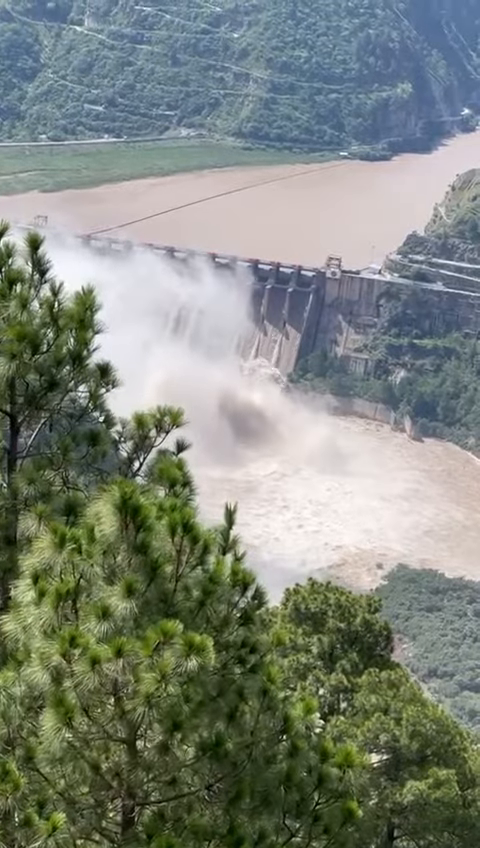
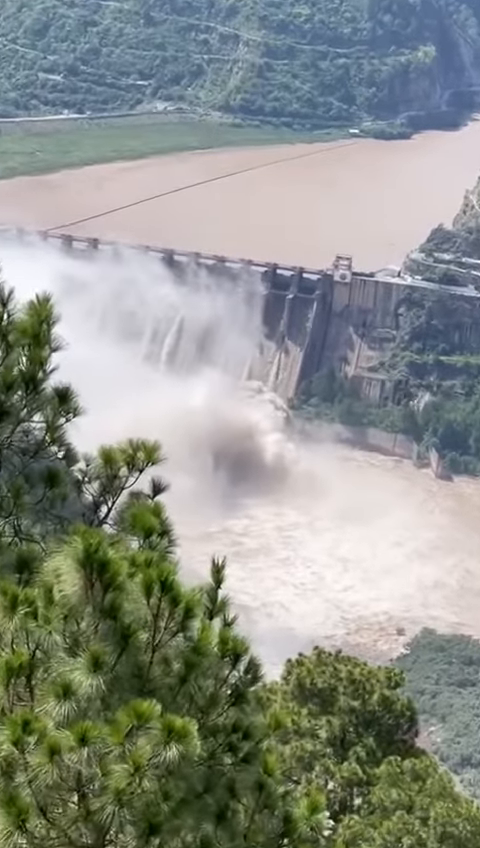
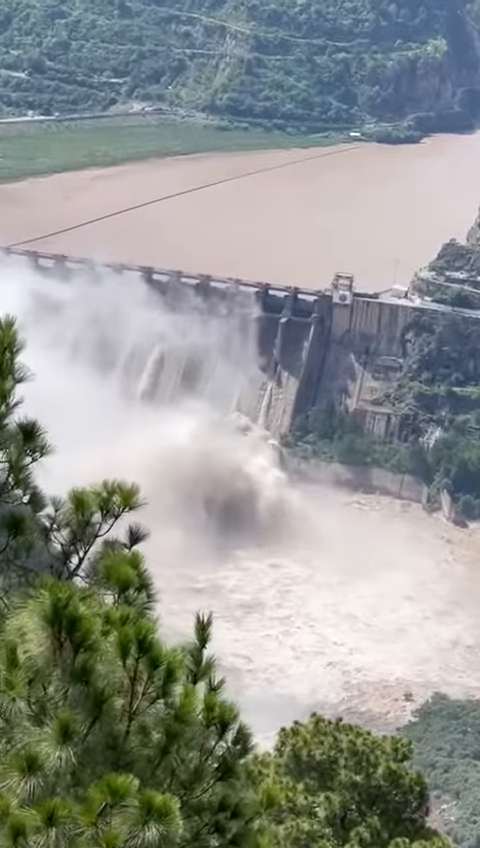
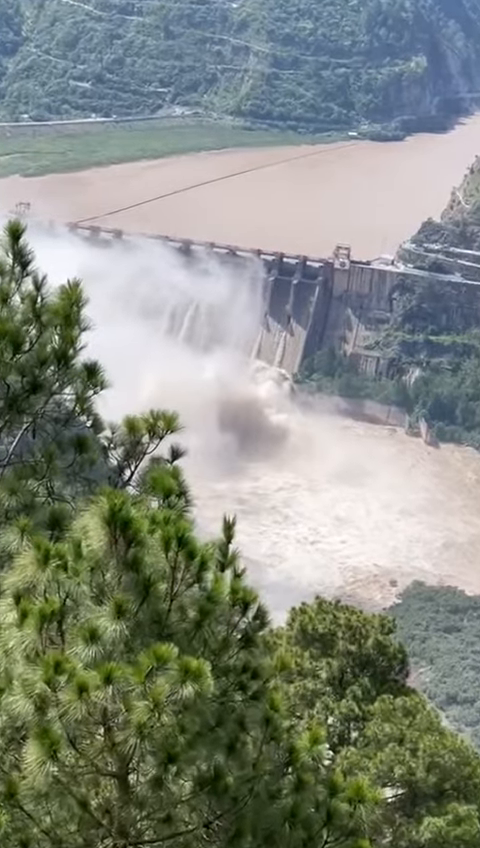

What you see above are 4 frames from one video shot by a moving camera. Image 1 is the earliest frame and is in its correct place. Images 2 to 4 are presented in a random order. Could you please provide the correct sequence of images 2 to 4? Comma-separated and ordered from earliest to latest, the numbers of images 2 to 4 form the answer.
4, 2, 3
